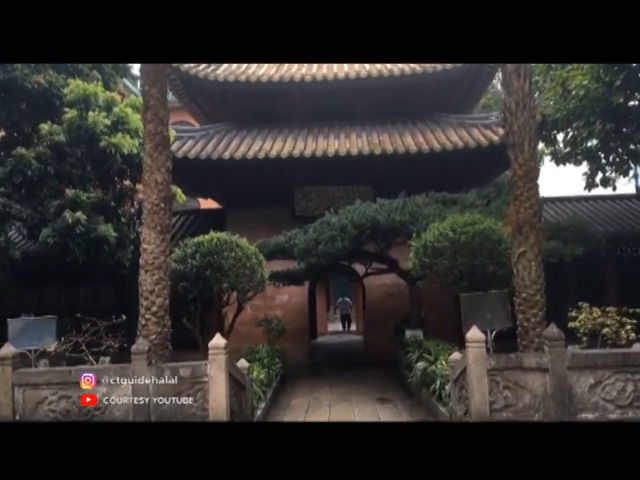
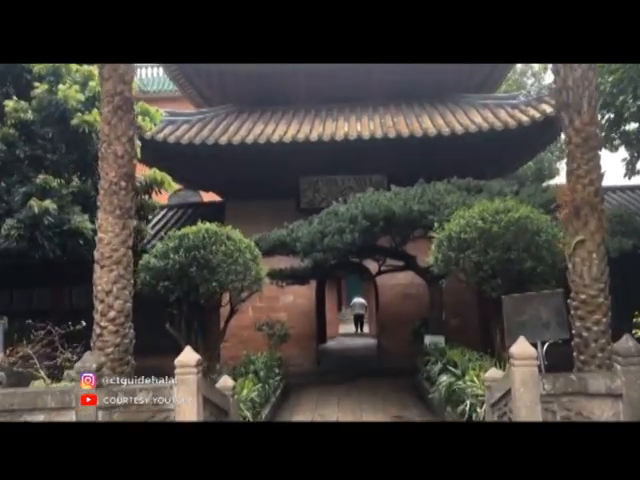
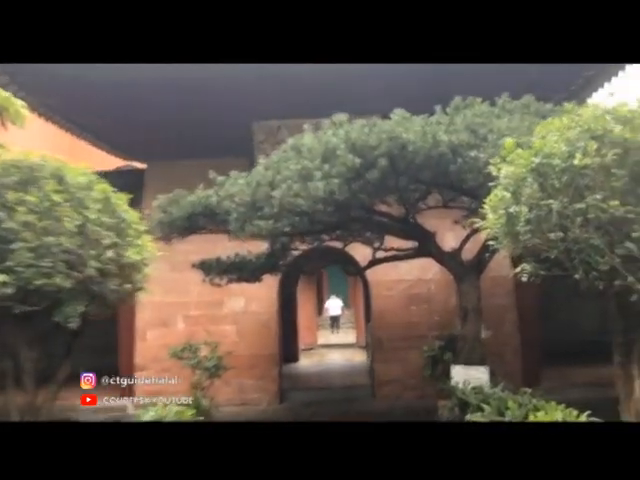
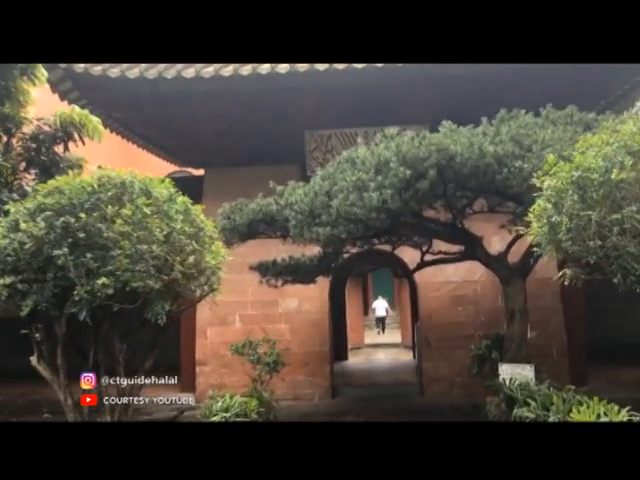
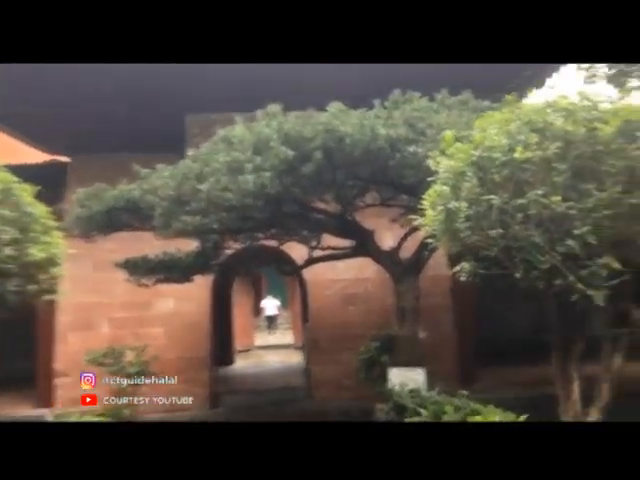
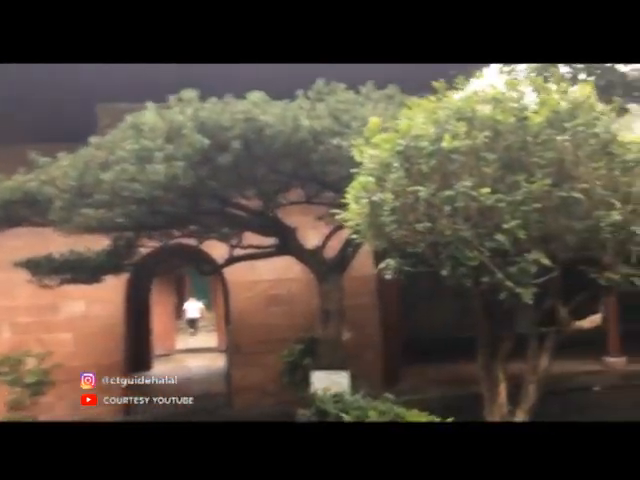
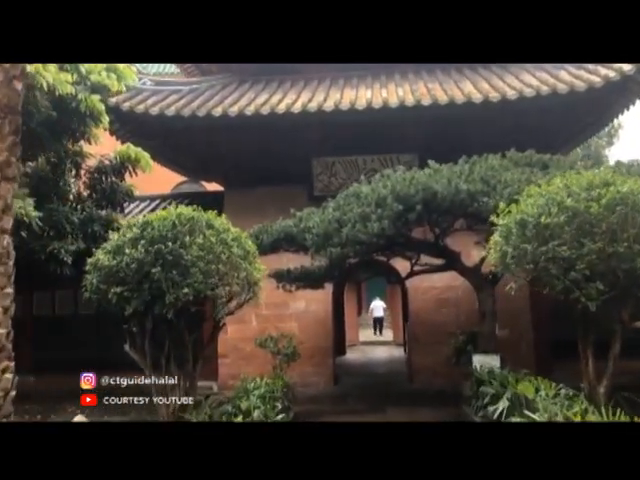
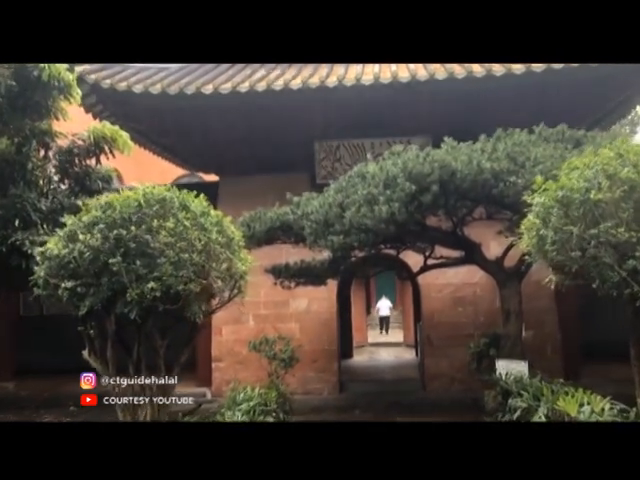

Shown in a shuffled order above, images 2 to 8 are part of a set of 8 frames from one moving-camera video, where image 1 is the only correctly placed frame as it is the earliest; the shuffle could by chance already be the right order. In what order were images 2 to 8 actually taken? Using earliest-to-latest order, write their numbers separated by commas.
2, 7, 8, 4, 3, 5, 6
